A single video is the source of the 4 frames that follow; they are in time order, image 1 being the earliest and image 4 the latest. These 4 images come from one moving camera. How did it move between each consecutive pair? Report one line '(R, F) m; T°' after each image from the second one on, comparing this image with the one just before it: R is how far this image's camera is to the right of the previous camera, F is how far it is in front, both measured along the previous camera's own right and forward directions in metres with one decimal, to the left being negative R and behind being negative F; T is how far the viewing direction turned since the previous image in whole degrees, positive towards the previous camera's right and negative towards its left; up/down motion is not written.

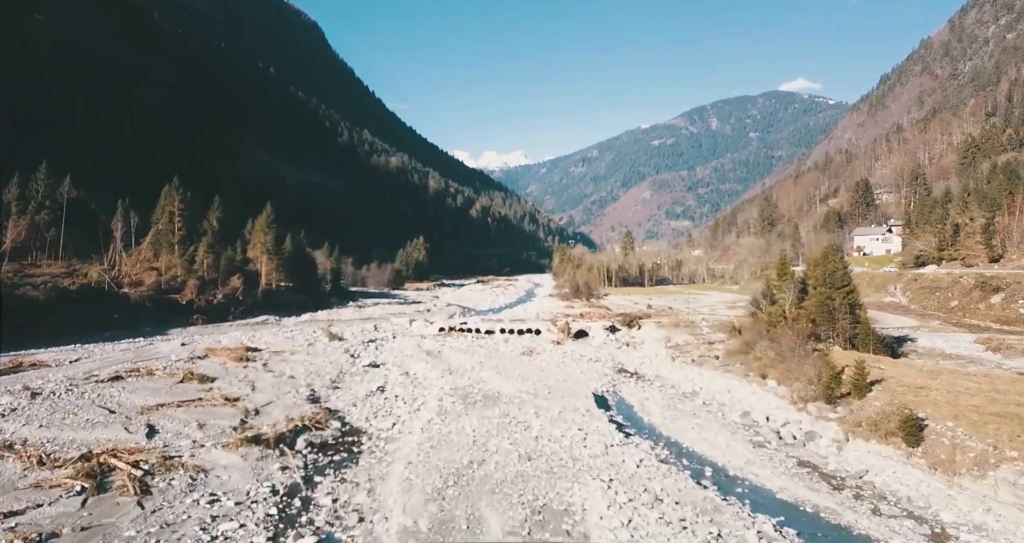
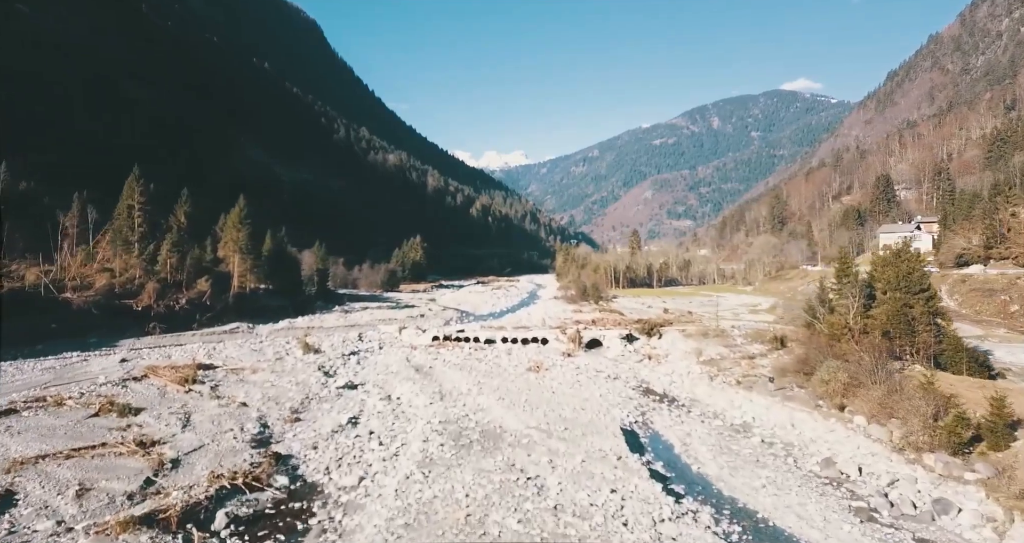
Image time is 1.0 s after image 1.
(-0.2, +6.1) m; 0°
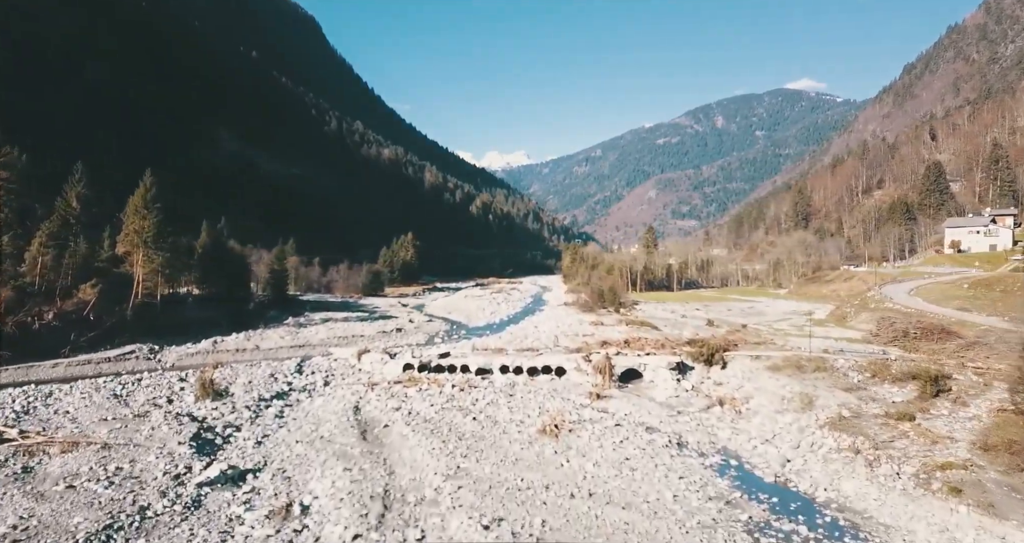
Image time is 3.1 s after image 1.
(0.0, +13.2) m; 0°
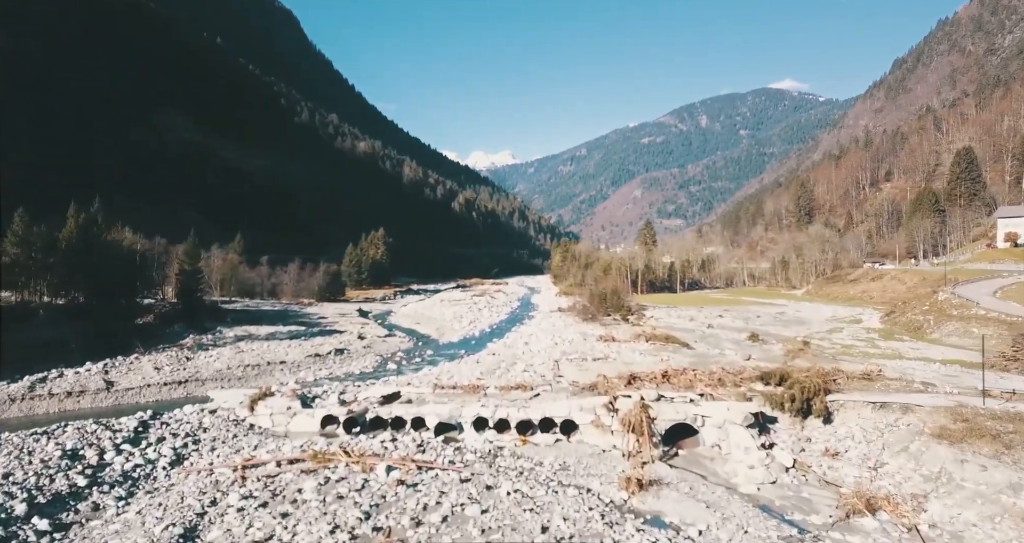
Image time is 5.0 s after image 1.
(+0.2, +12.2) m; +1°
